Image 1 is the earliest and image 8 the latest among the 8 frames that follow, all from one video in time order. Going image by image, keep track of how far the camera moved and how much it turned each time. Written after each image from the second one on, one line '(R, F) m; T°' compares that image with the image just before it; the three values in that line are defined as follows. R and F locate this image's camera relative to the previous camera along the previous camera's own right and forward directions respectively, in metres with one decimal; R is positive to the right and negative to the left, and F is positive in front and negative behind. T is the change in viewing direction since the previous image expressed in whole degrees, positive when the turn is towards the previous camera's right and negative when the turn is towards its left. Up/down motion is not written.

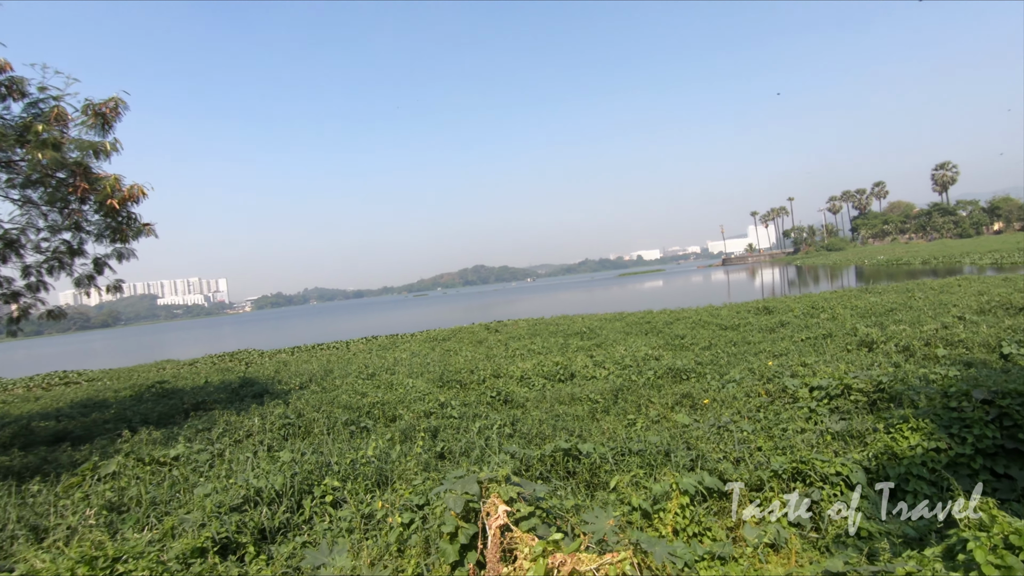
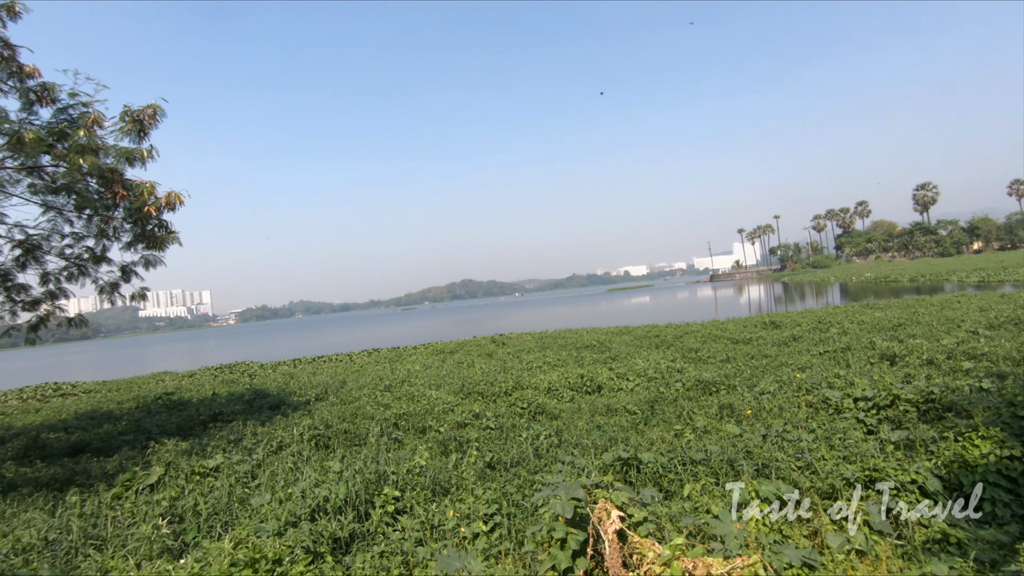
(-0.6, 0.0) m; +1°
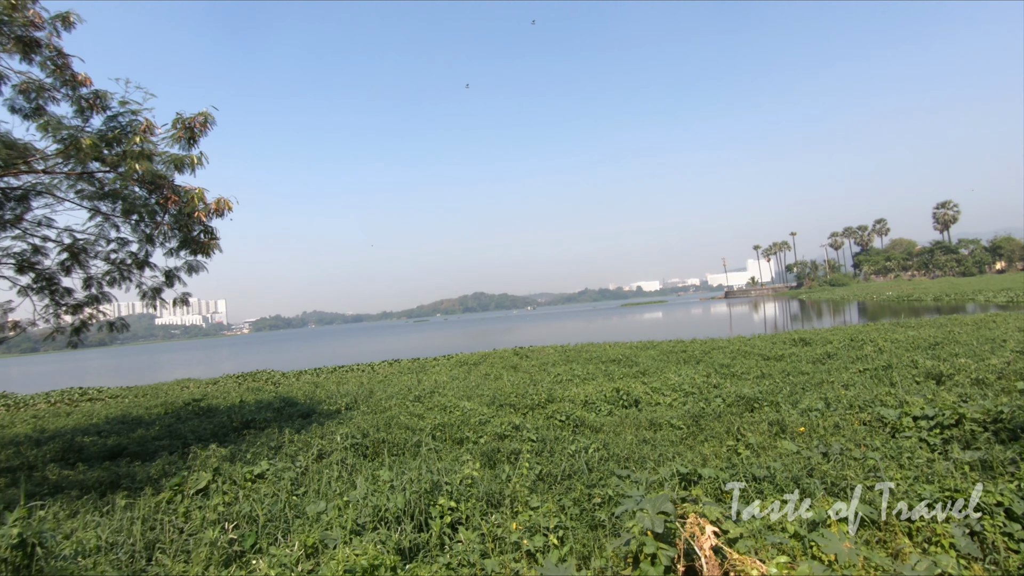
(-0.3, 0.0) m; -1°
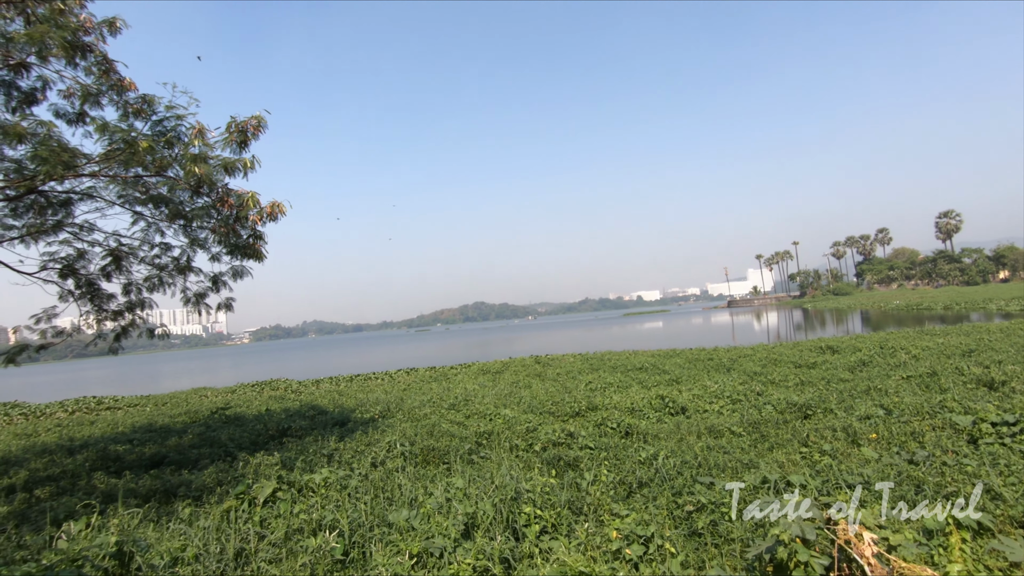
(-0.6, +0.1) m; 0°
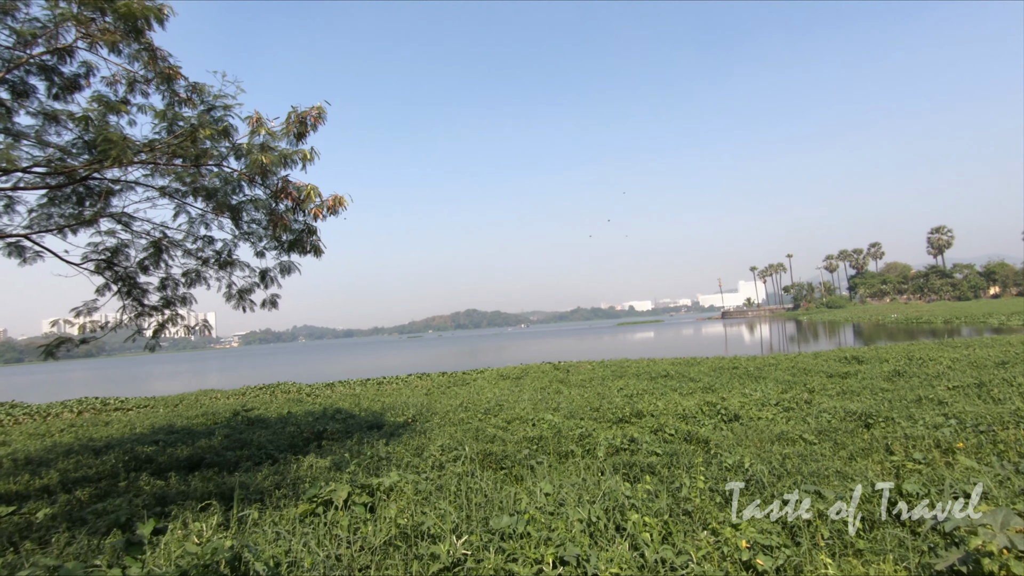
(-0.8, +0.2) m; +1°
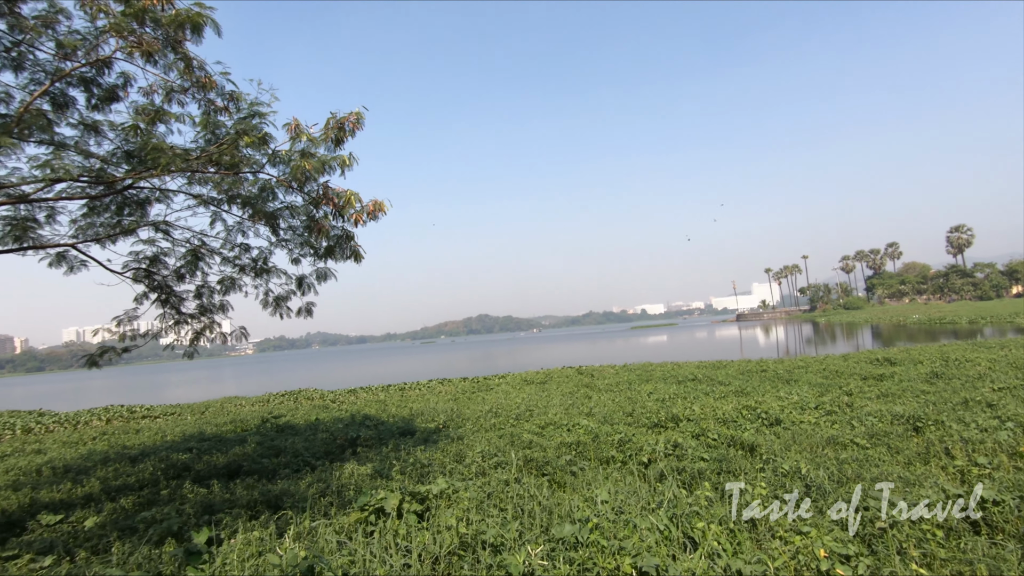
(-0.3, +0.1) m; -1°
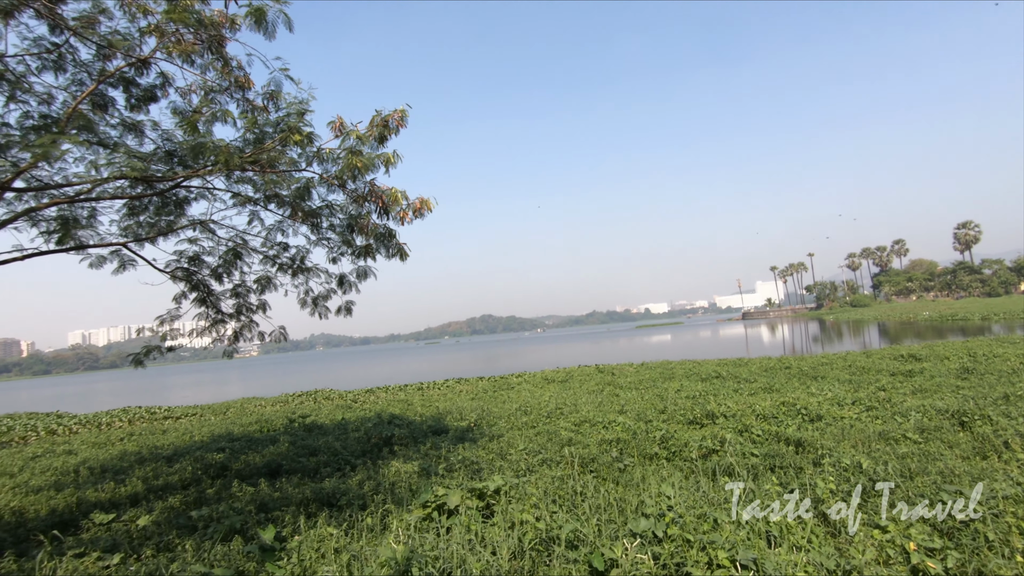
(-0.4, 0.0) m; 0°
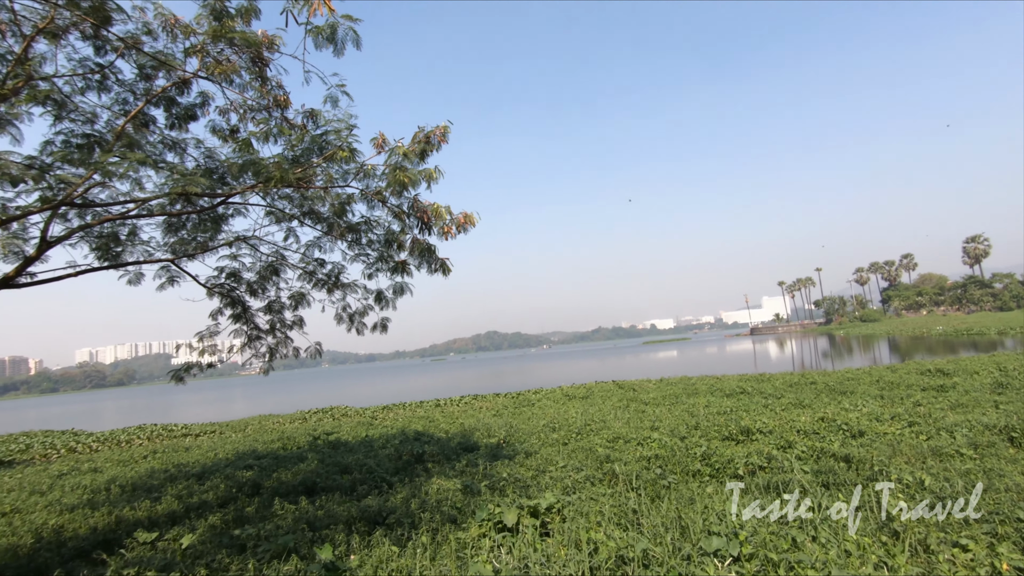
(-0.4, 0.0) m; -1°
